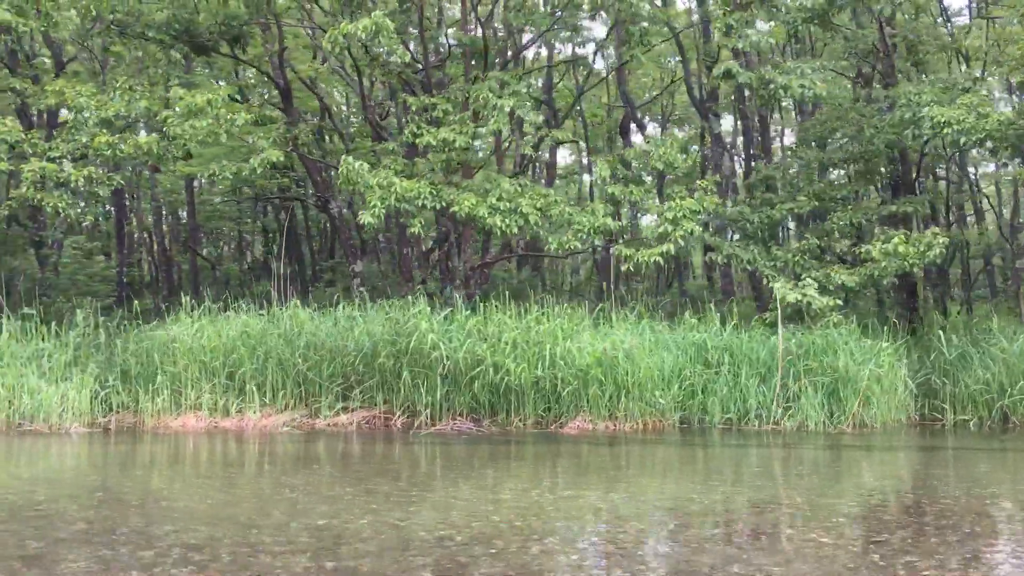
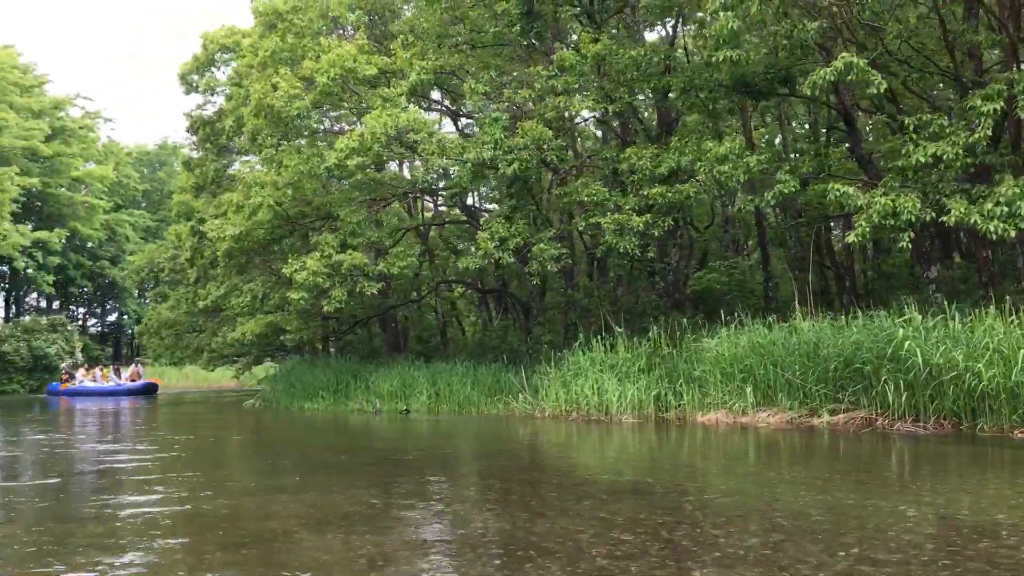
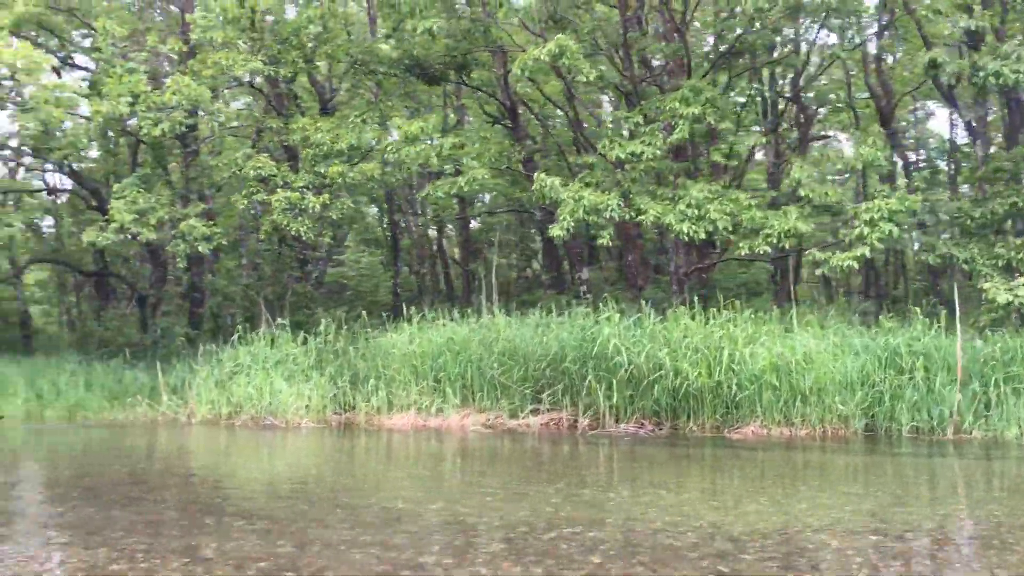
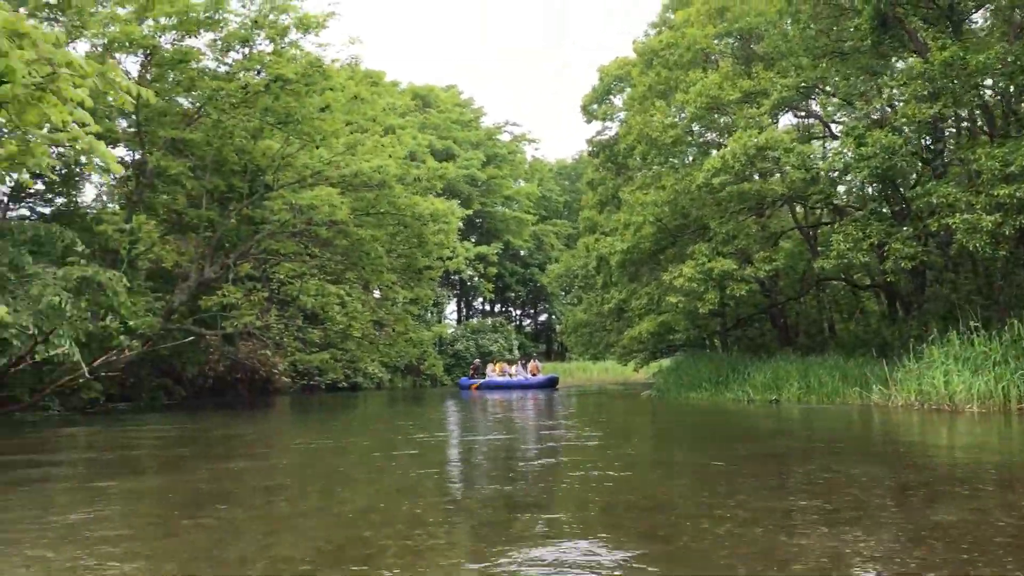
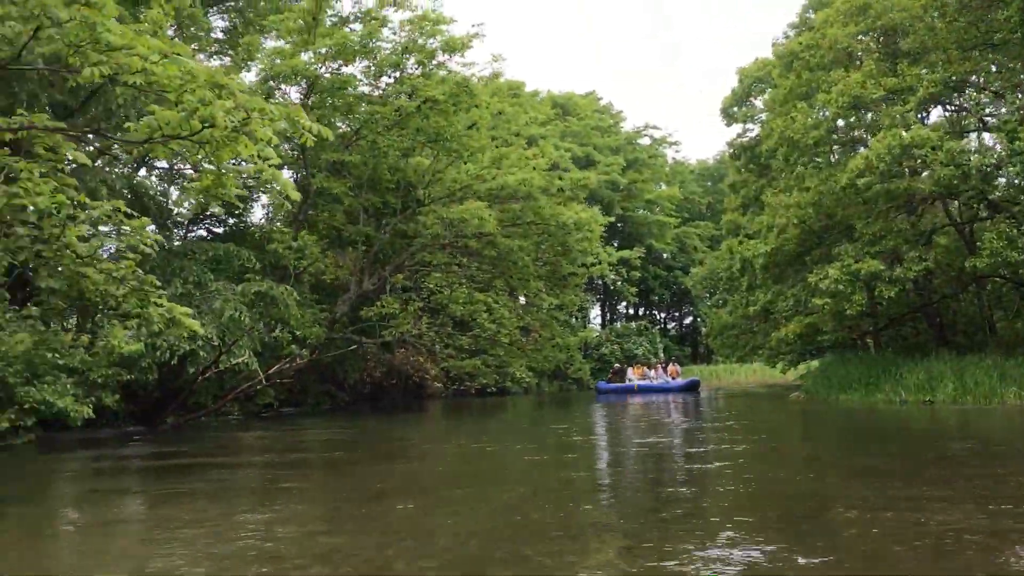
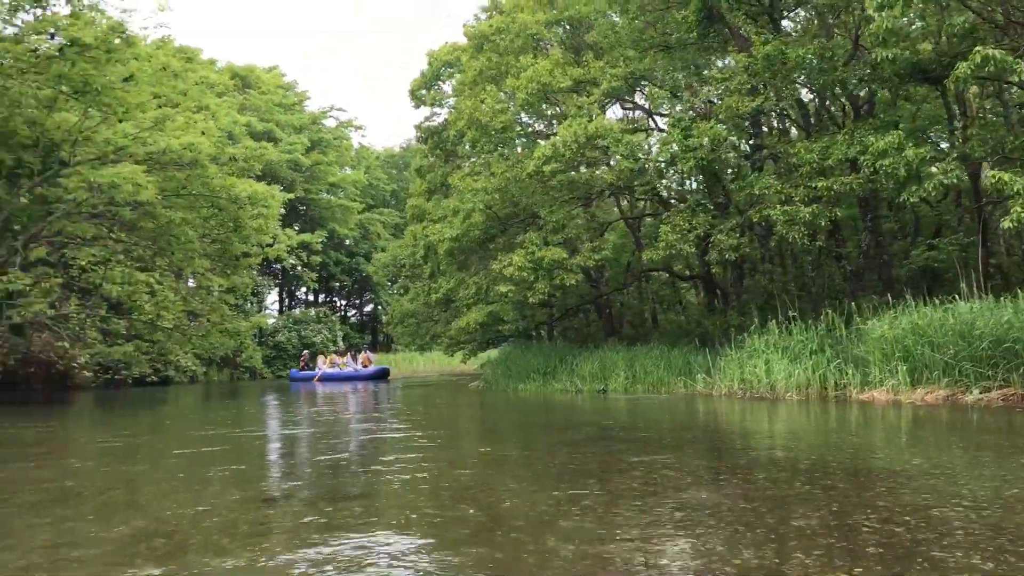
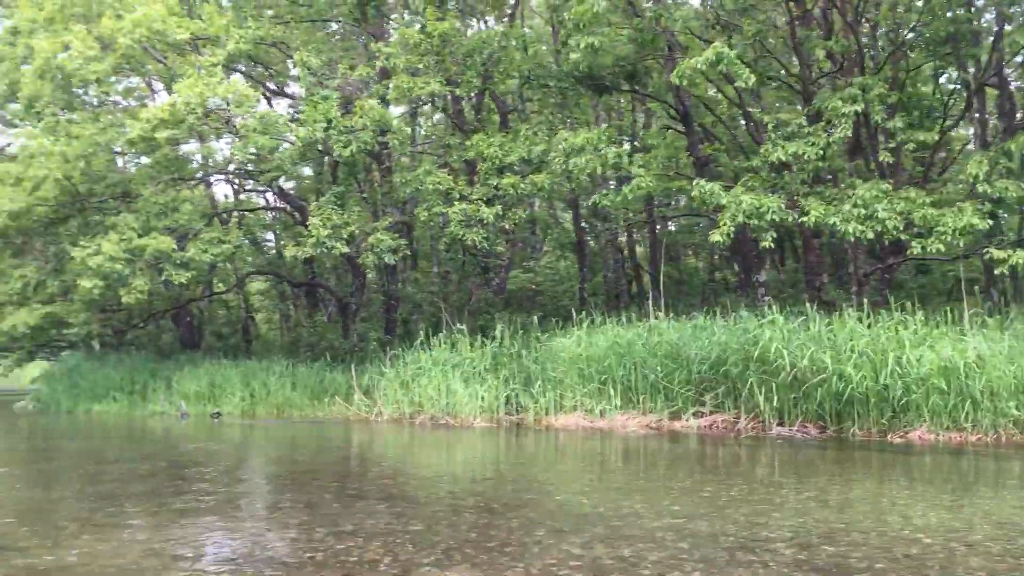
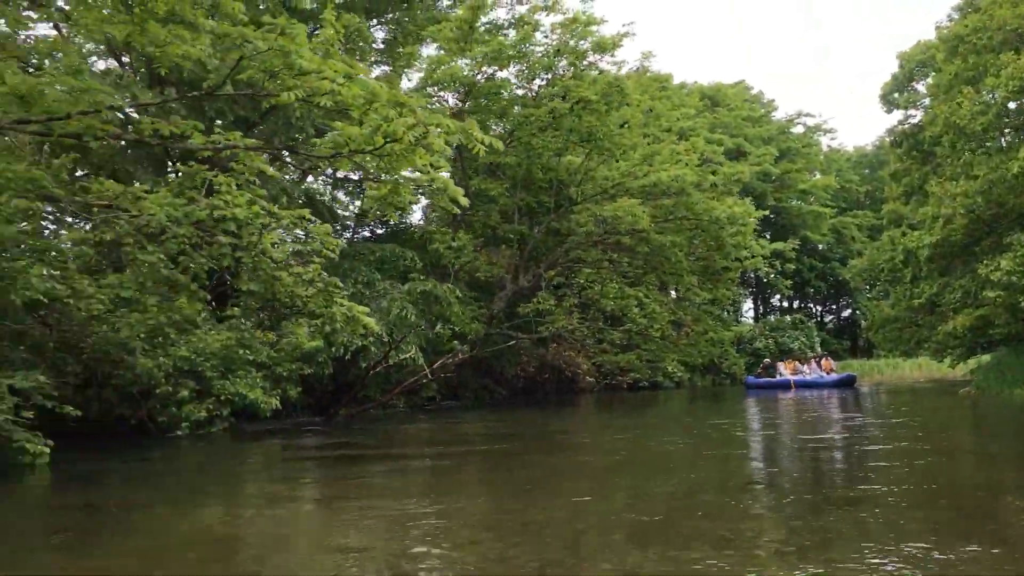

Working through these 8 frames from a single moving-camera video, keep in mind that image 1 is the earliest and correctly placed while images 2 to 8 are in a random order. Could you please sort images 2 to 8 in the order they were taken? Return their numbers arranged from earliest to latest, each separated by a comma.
3, 7, 2, 6, 4, 5, 8
